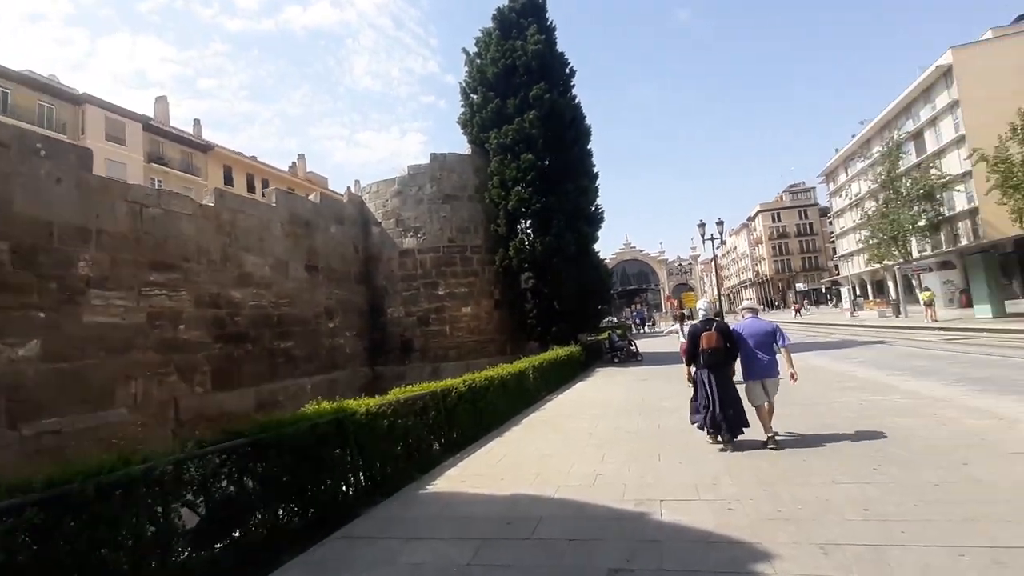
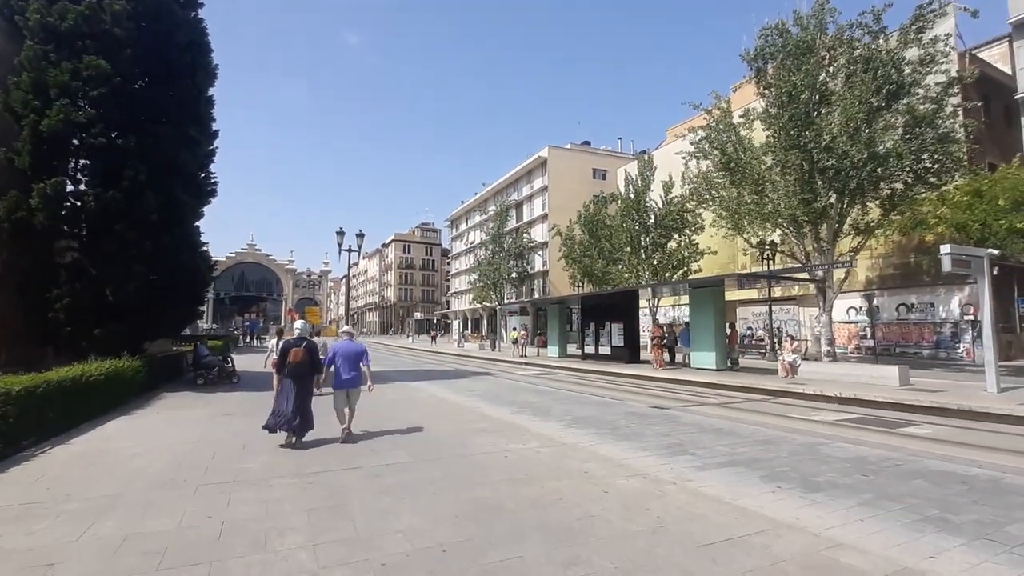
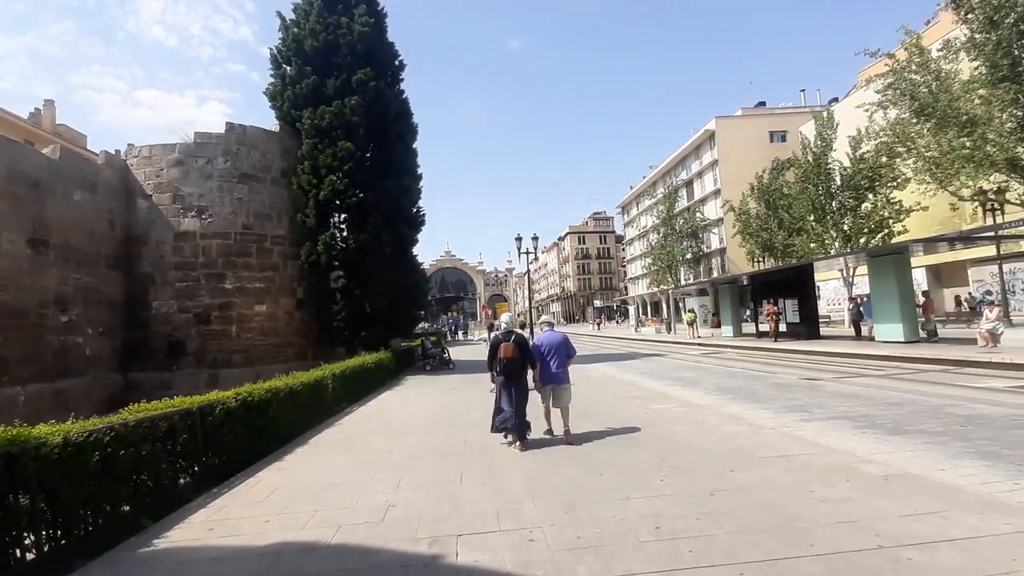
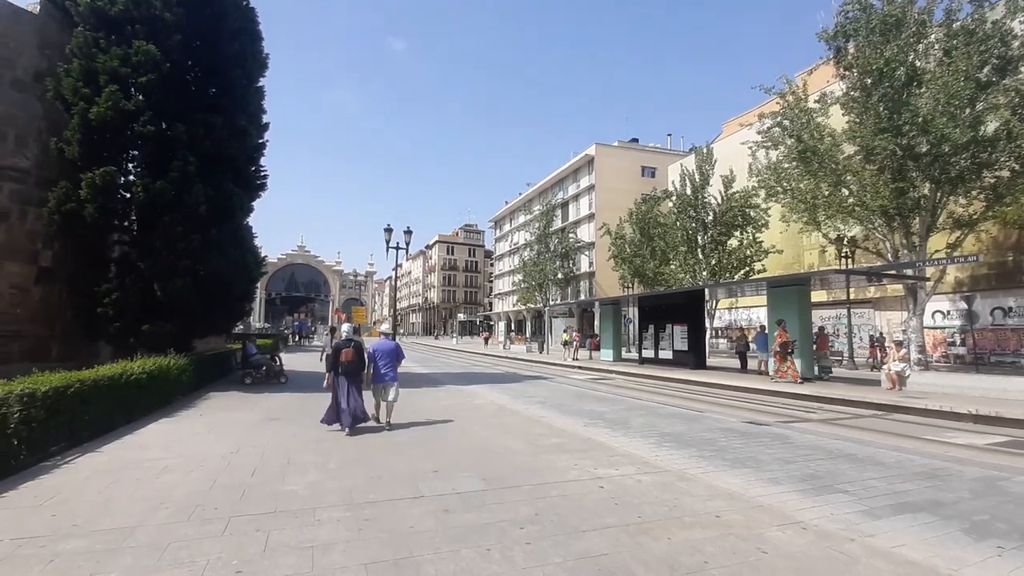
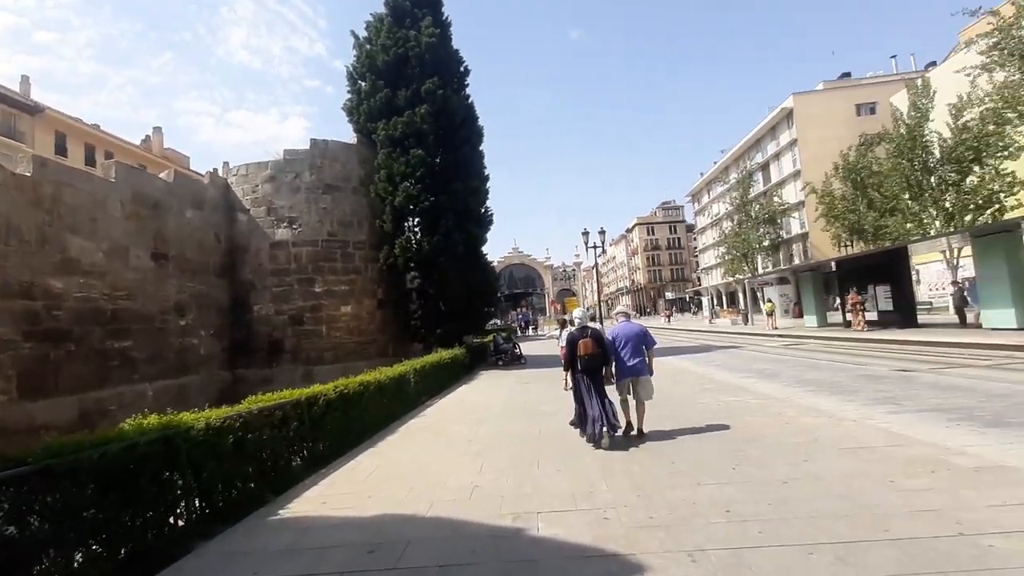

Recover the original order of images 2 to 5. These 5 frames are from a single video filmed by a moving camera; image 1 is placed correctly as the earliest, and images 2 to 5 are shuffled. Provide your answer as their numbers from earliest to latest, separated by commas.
5, 3, 2, 4
